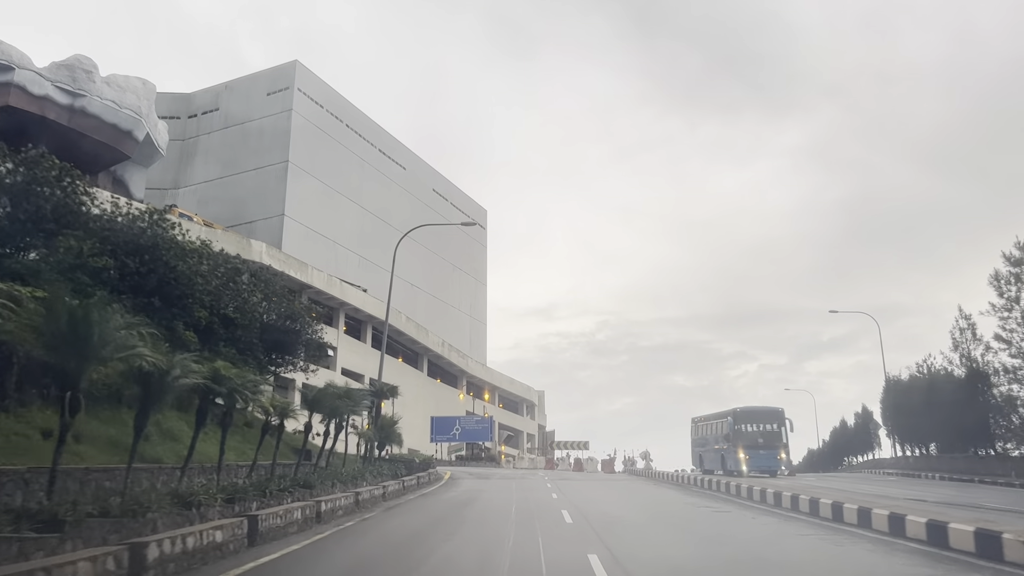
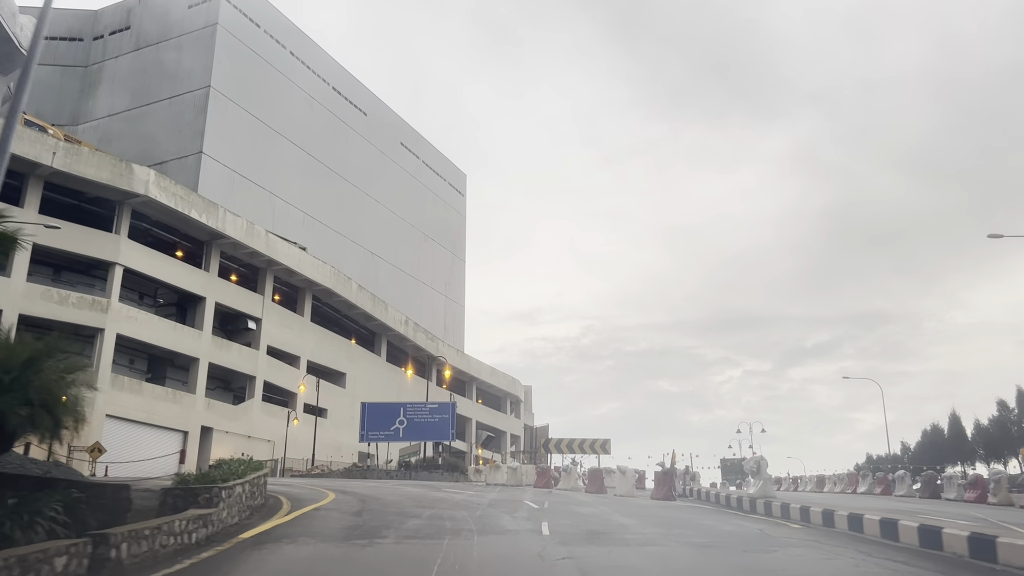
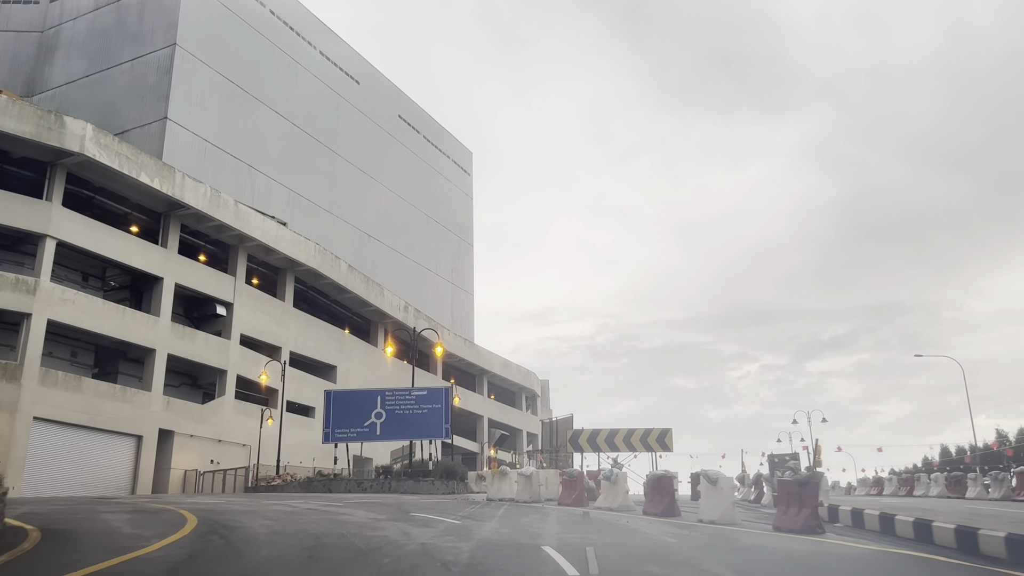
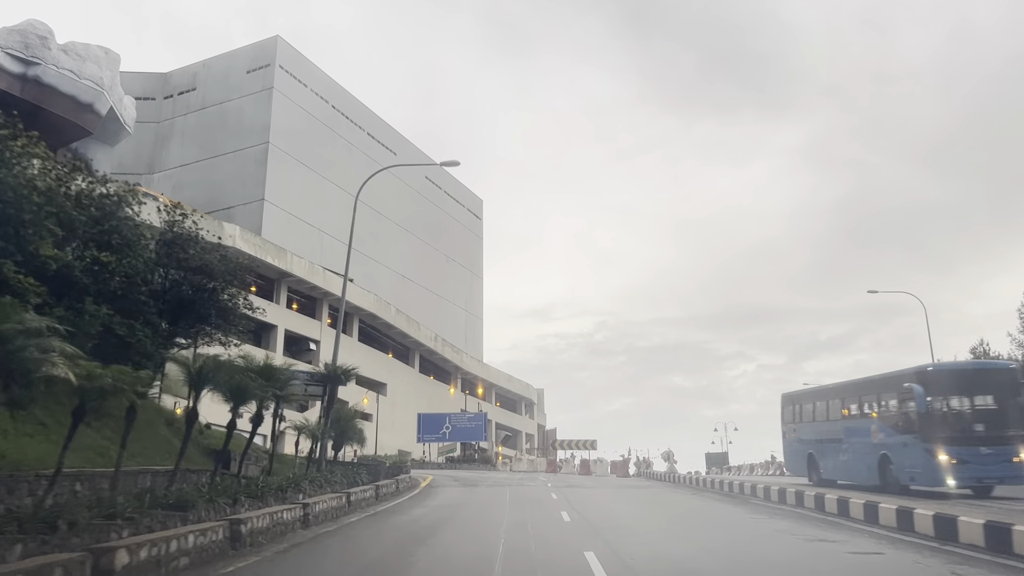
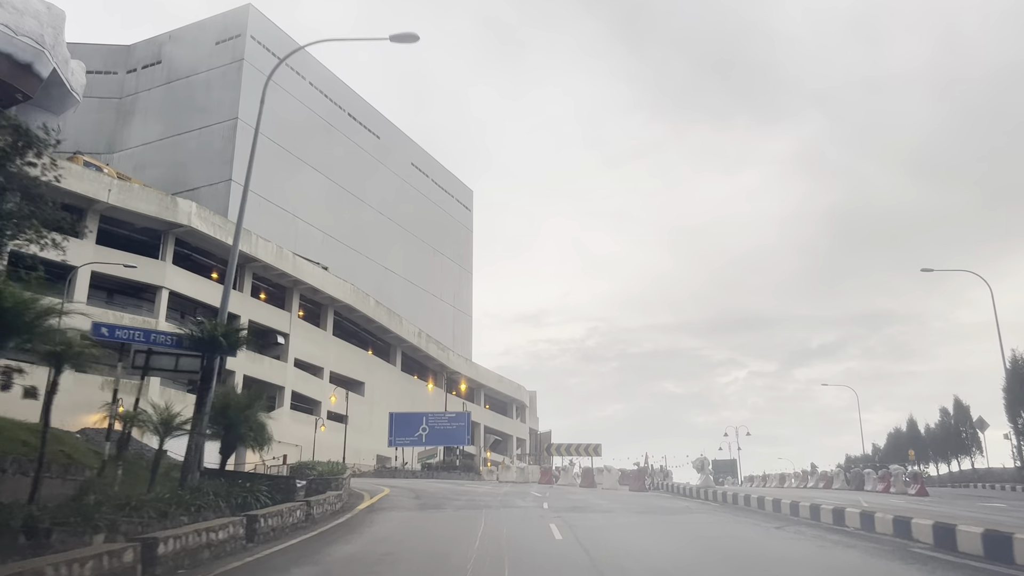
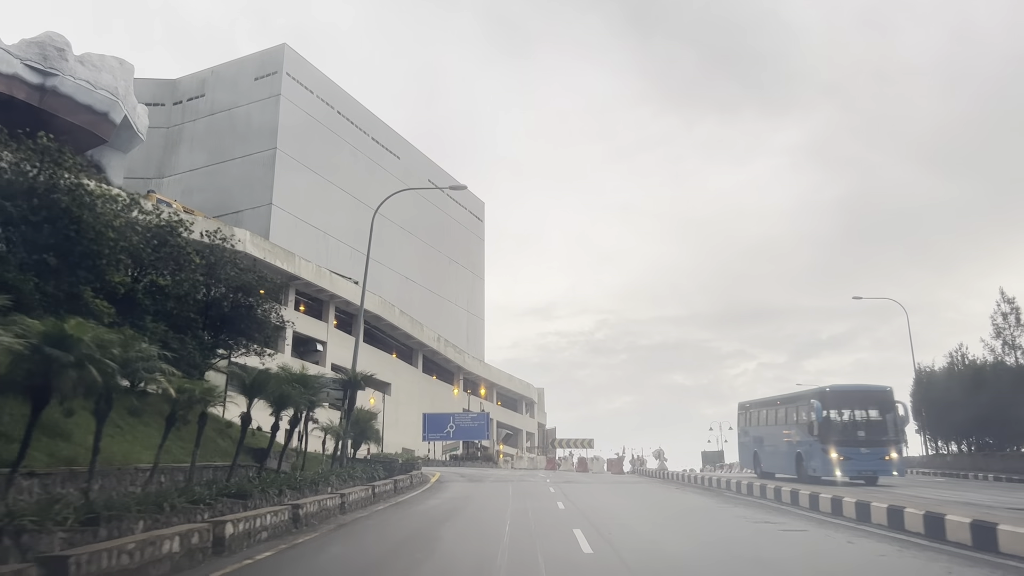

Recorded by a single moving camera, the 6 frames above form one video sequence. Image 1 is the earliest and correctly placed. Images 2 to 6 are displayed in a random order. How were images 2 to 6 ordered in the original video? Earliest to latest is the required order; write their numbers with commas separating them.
6, 4, 5, 2, 3
